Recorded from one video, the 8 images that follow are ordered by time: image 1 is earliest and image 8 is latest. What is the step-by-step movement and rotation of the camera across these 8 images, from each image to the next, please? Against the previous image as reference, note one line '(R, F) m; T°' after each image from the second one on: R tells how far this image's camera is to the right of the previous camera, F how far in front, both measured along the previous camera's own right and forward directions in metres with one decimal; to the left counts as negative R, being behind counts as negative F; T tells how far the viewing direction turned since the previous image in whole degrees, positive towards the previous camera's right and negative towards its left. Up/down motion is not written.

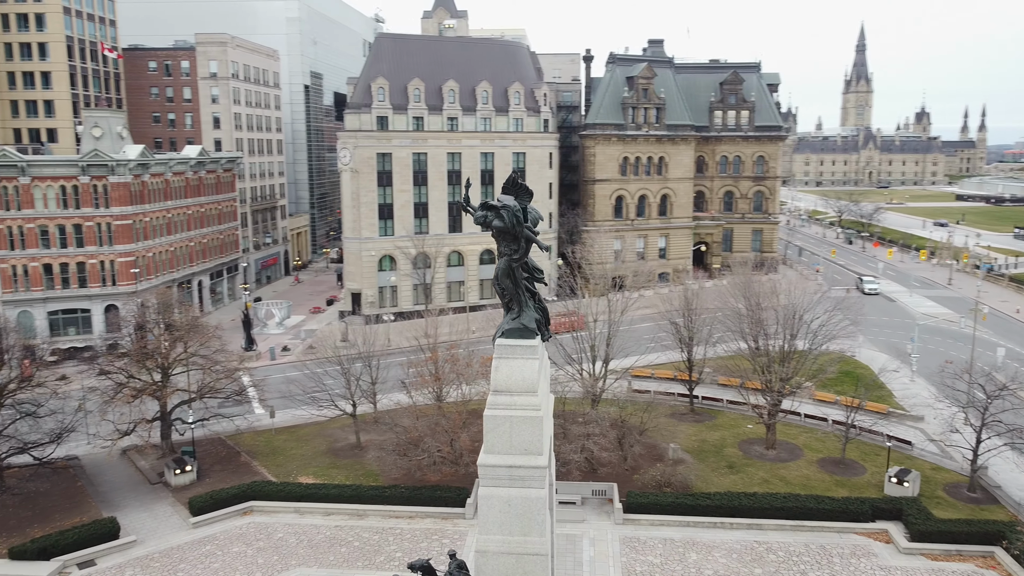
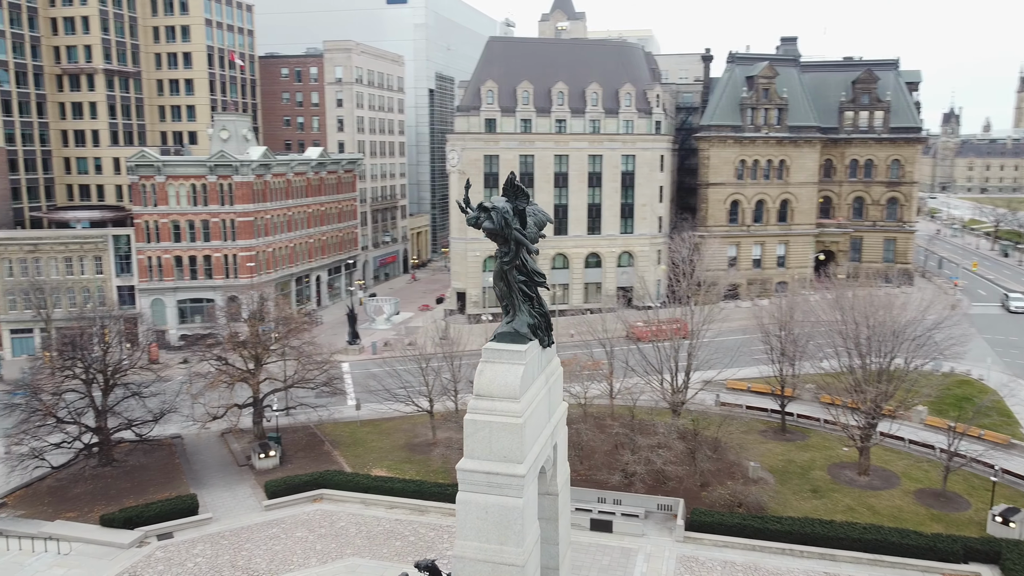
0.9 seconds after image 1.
(+3.0, +0.6) m; -10°
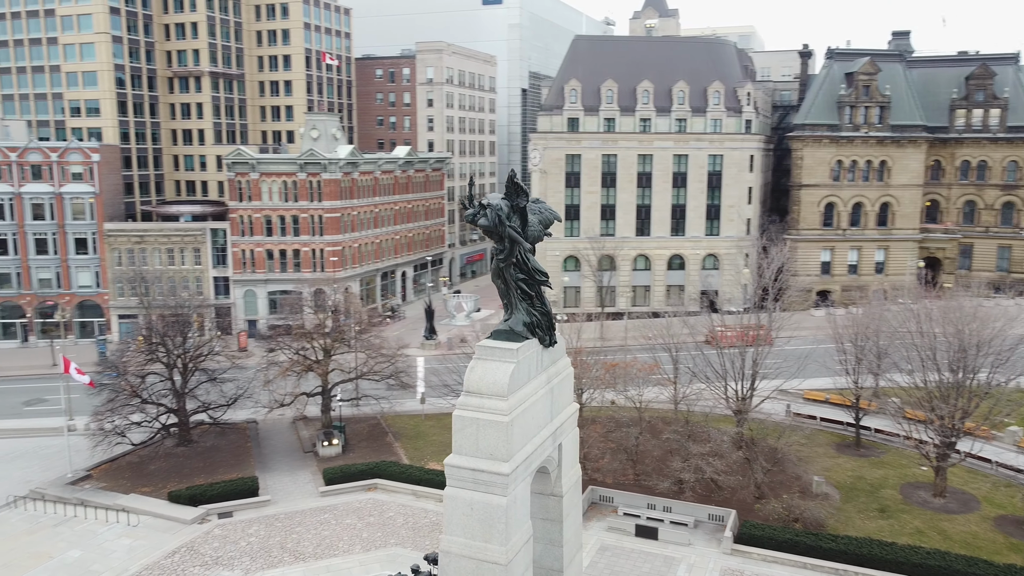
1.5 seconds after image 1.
(+2.2, +0.2) m; -8°
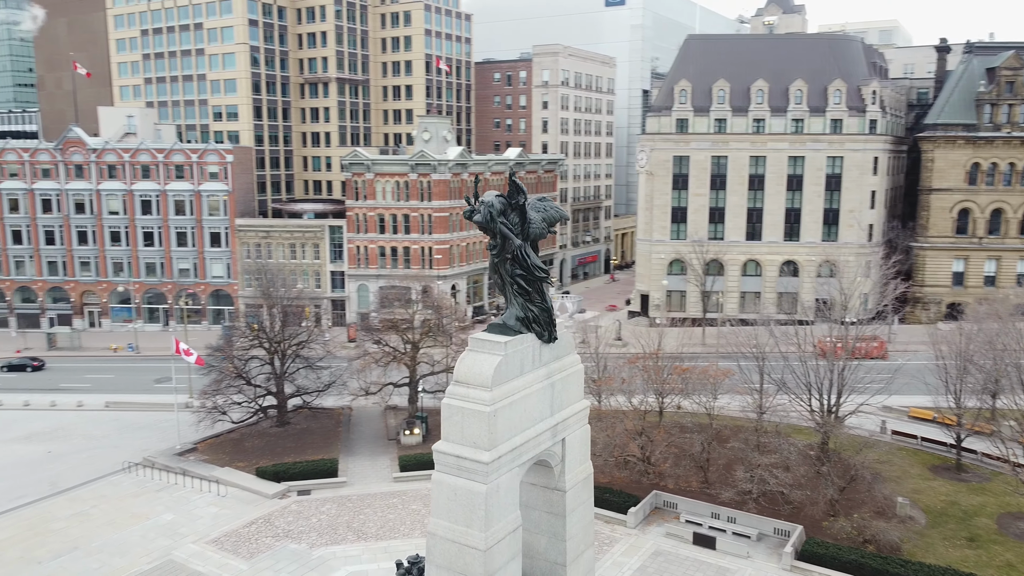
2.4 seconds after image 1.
(+3.0, -0.2) m; -10°
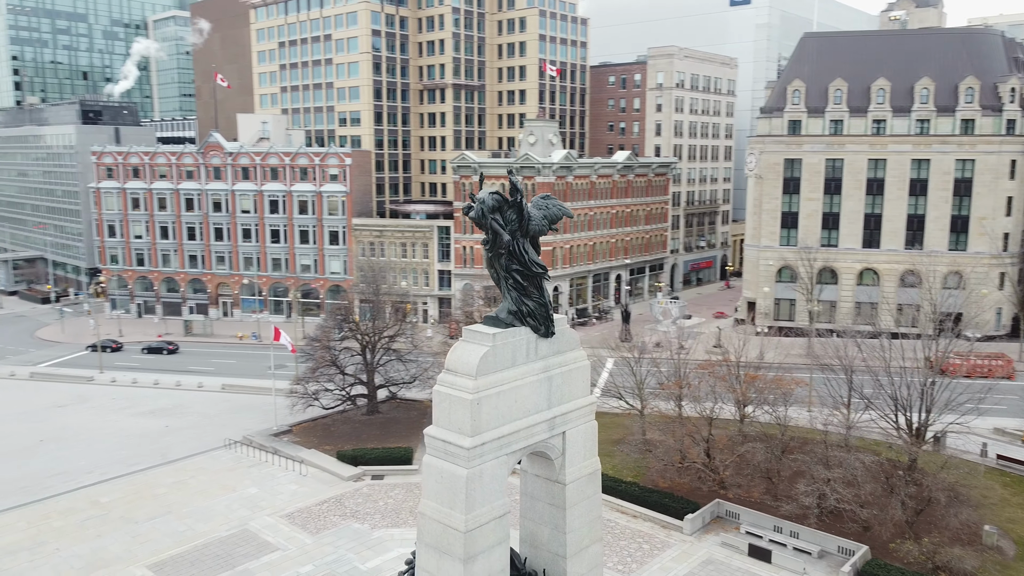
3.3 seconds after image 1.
(+3.2, -0.3) m; -10°
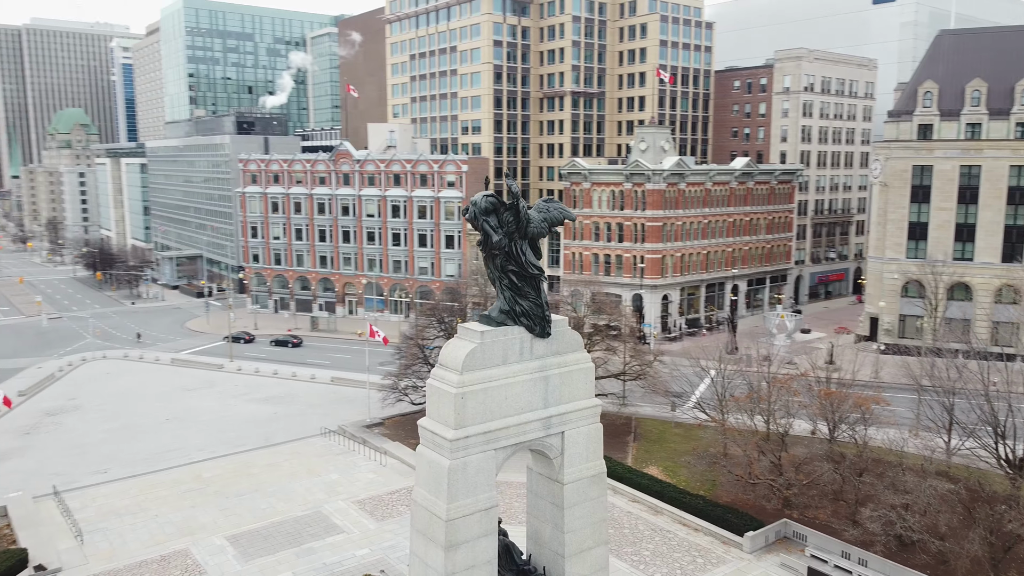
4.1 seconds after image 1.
(+3.5, -0.2) m; -11°
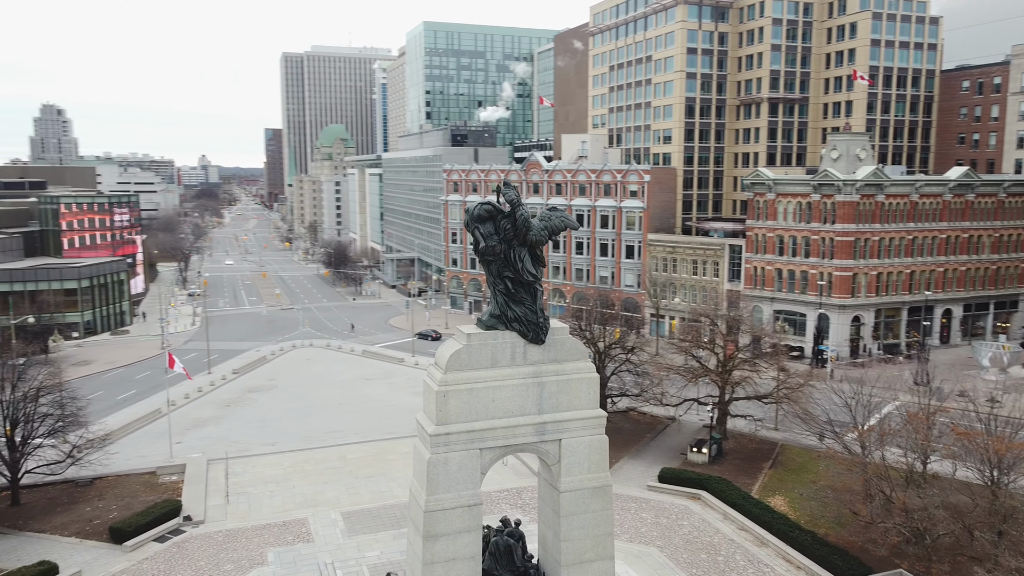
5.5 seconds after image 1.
(+5.6, +0.4) m; -17°
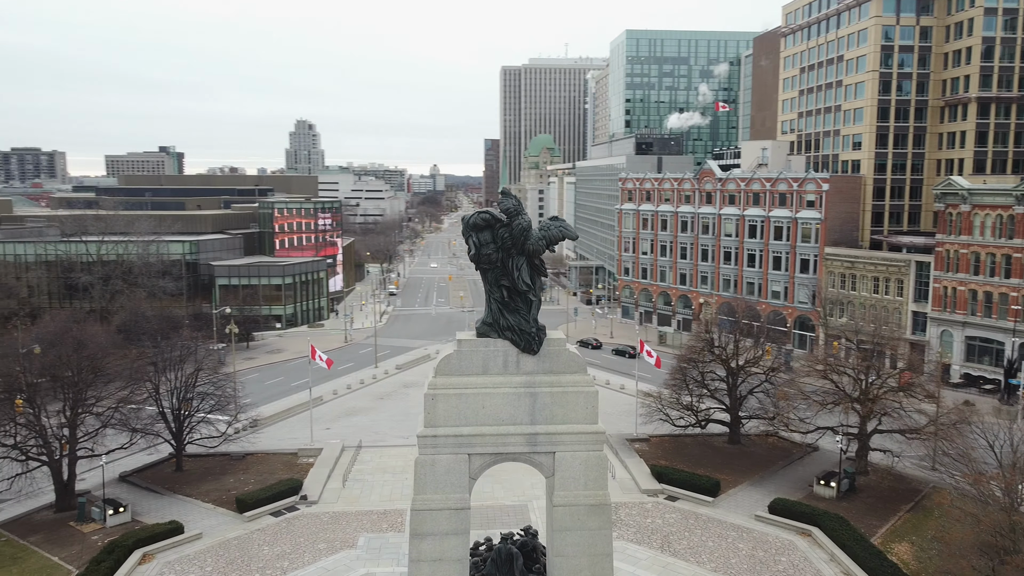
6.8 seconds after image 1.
(+5.2, +0.6) m; -15°
